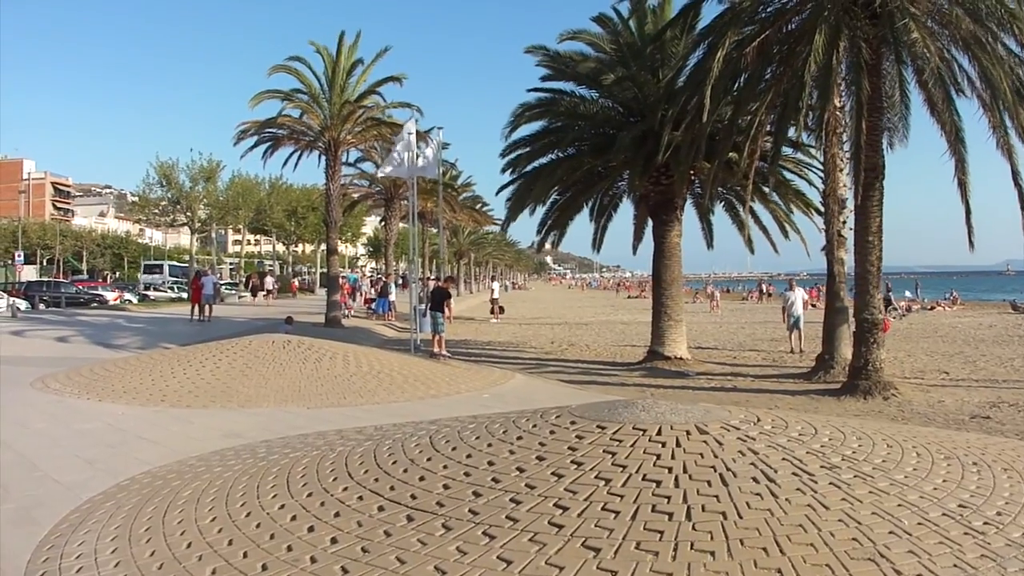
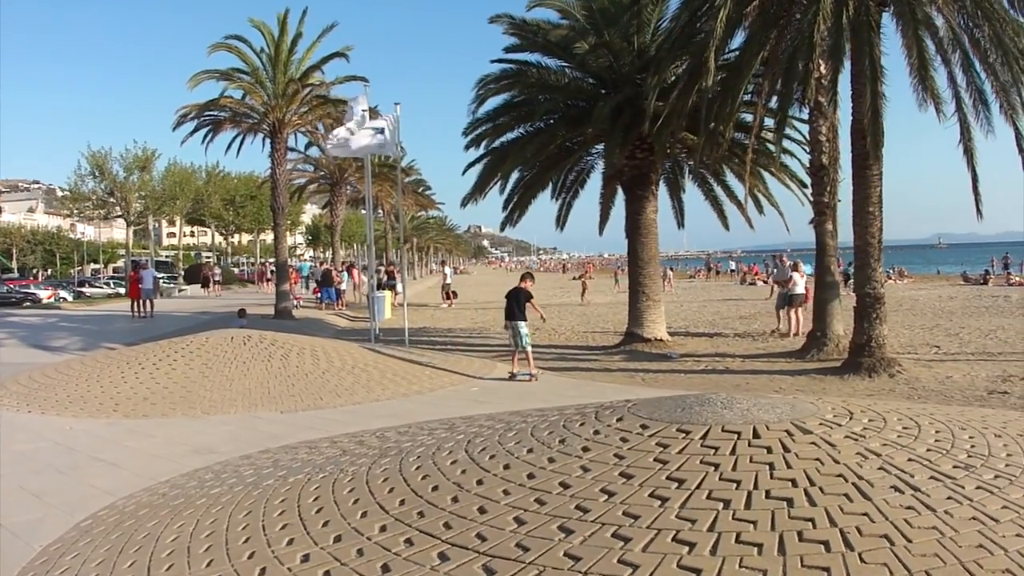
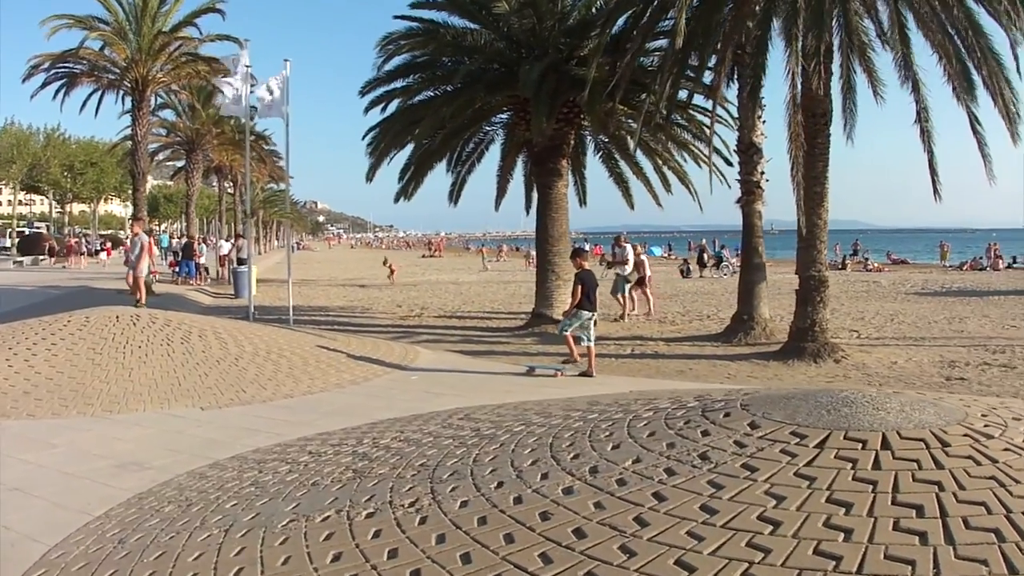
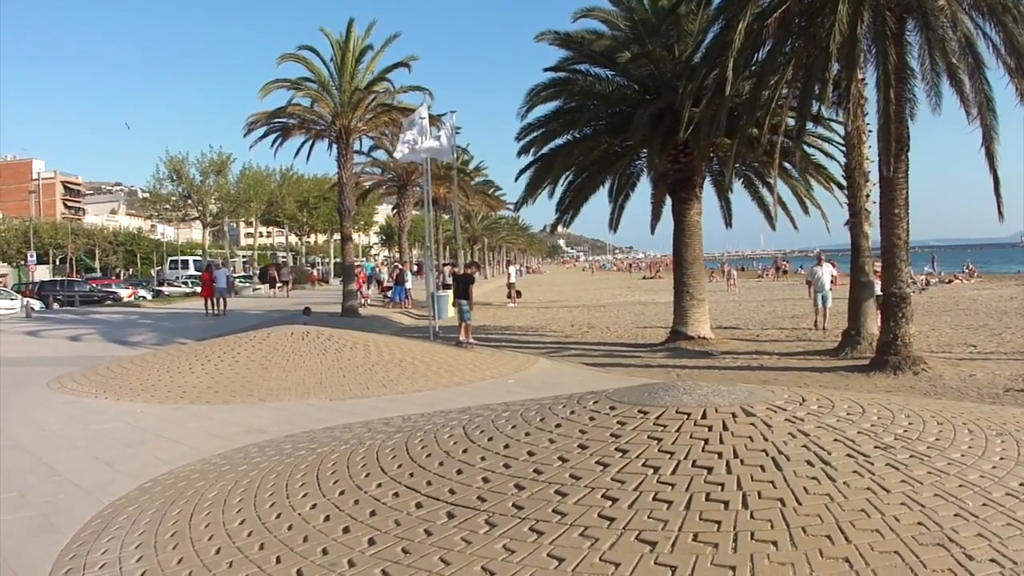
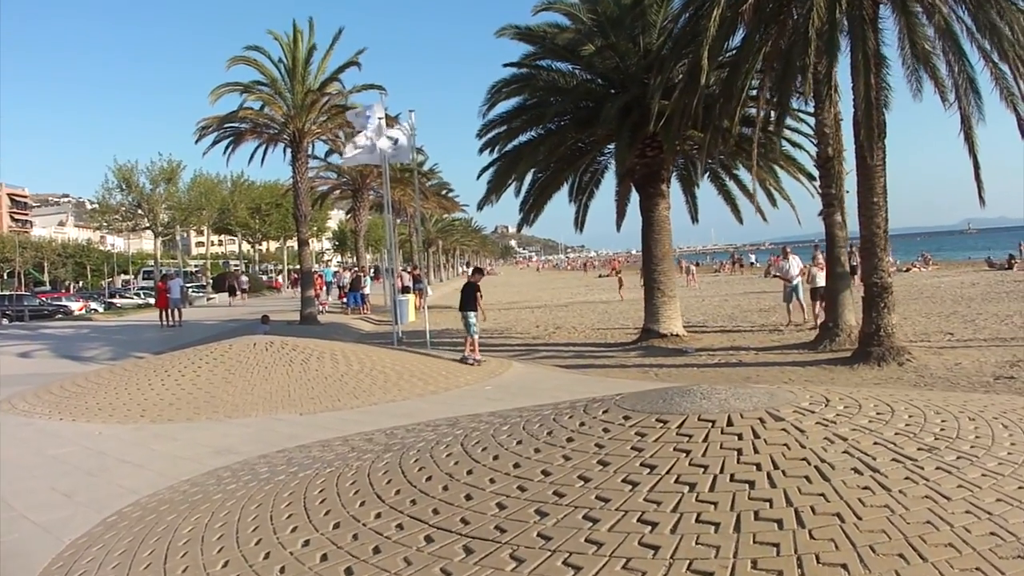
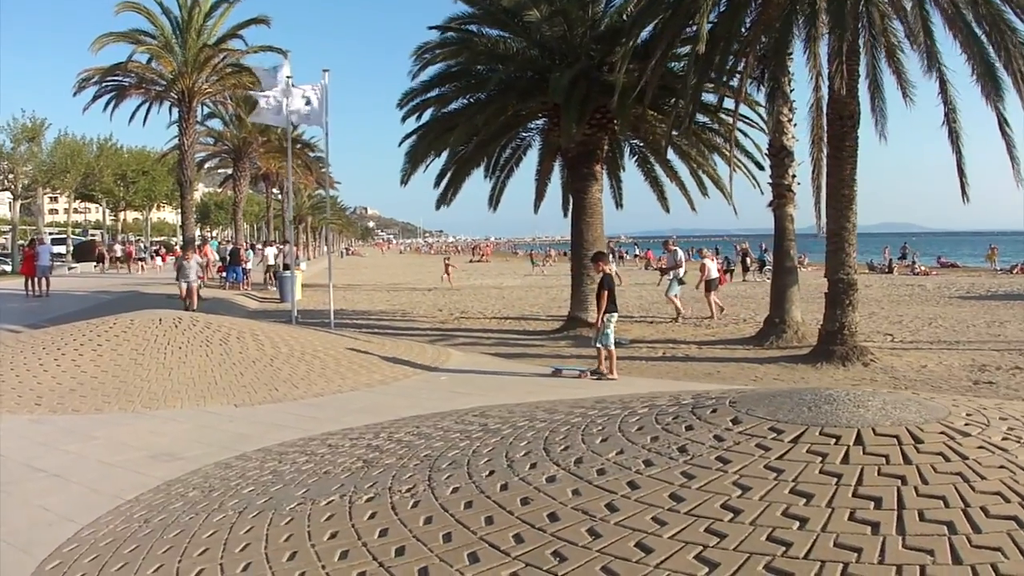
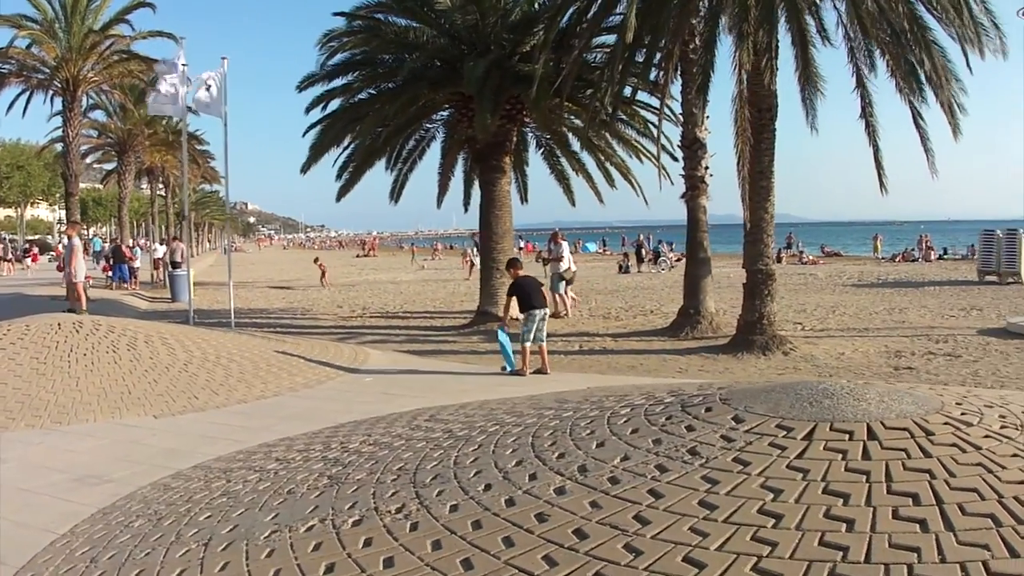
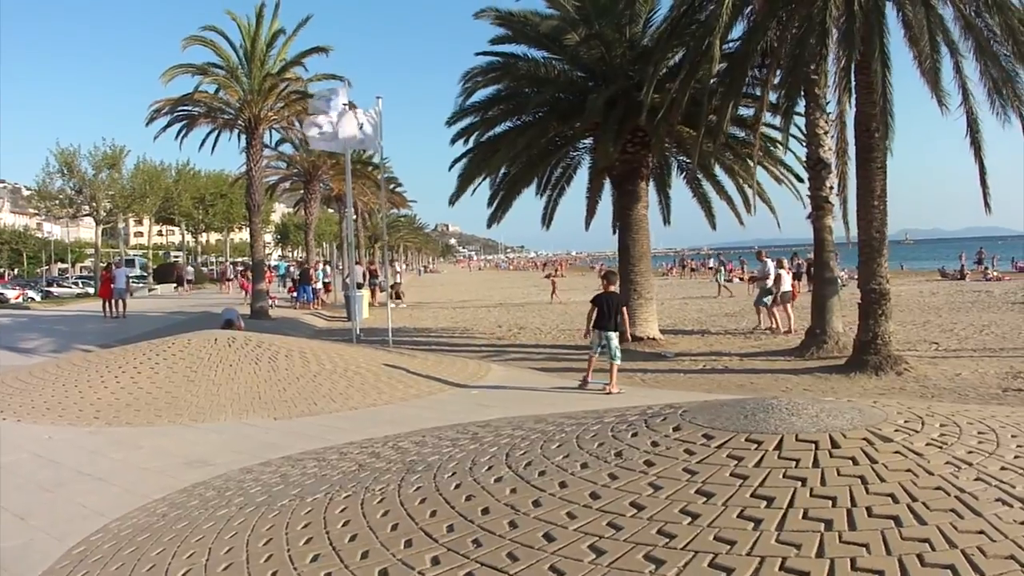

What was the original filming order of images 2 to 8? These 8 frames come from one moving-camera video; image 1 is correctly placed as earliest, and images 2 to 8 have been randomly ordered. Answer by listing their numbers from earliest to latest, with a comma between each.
4, 5, 2, 8, 6, 3, 7
